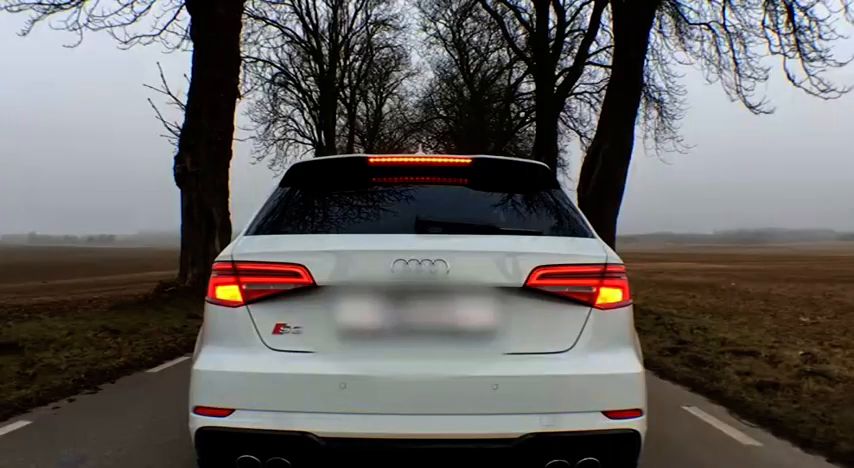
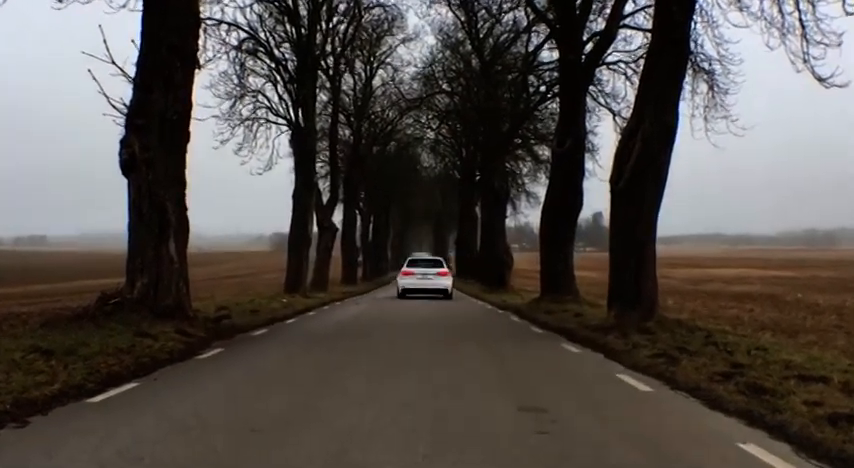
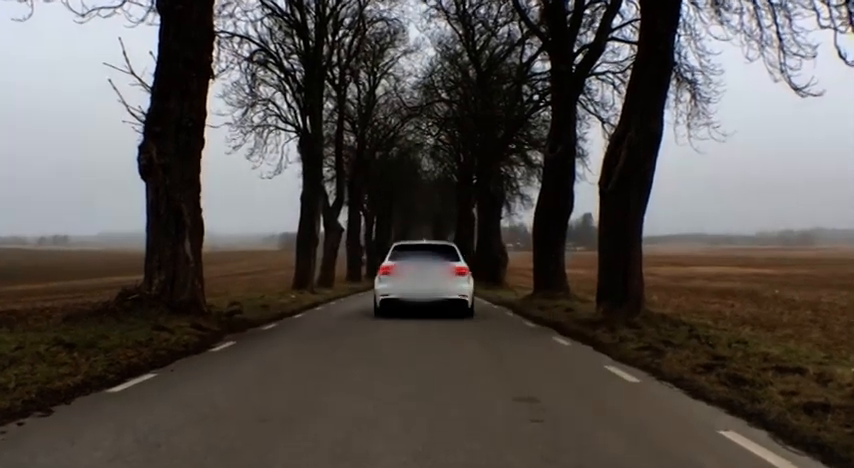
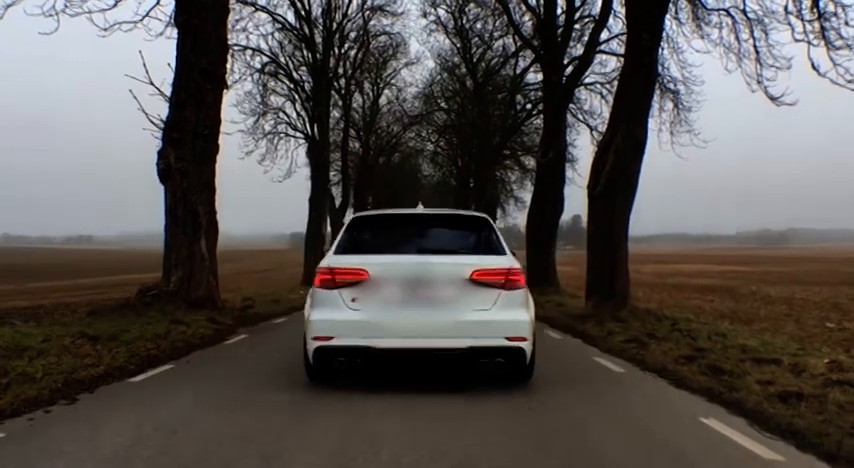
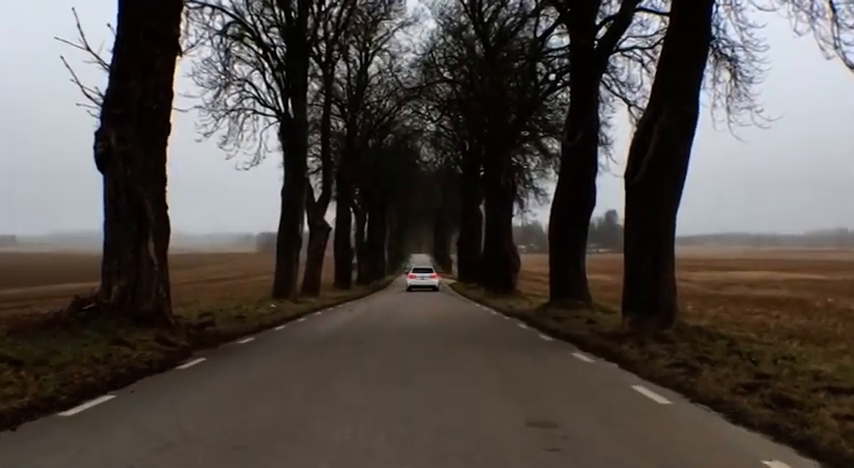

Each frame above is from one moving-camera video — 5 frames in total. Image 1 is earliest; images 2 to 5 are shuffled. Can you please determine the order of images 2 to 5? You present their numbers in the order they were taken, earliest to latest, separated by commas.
4, 3, 2, 5
